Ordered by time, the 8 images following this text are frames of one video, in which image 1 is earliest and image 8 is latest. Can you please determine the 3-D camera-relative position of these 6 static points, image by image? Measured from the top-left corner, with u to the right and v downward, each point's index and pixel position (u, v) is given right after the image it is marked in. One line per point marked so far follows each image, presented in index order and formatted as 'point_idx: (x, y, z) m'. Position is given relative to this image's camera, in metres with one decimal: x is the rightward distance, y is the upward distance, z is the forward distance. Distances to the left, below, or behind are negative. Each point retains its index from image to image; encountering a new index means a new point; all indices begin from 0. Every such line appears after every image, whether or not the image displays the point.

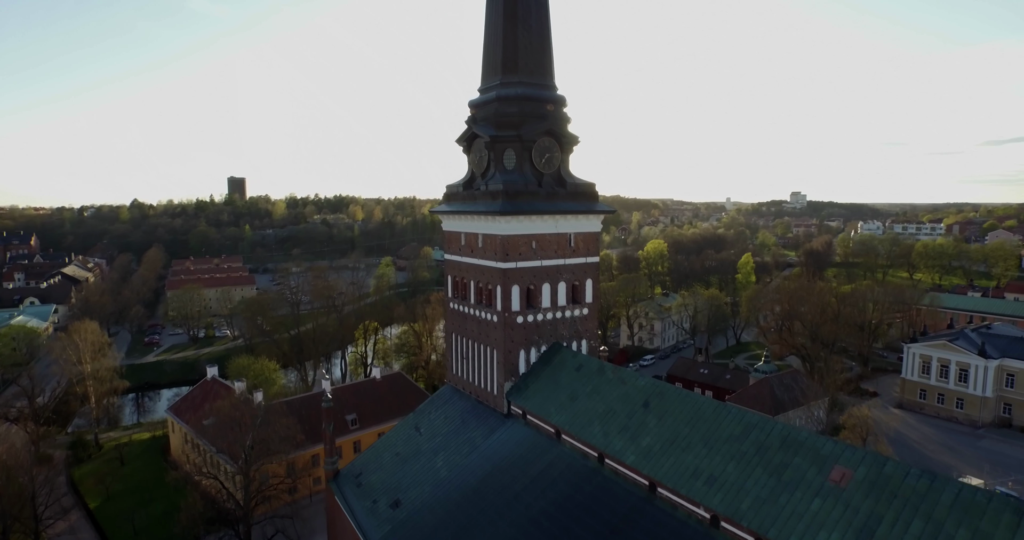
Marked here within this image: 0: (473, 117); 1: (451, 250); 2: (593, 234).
0: (-1.1, +4.2, +16.9) m
1: (-1.8, +0.6, +17.7) m
2: (+2.2, +1.0, +16.8) m
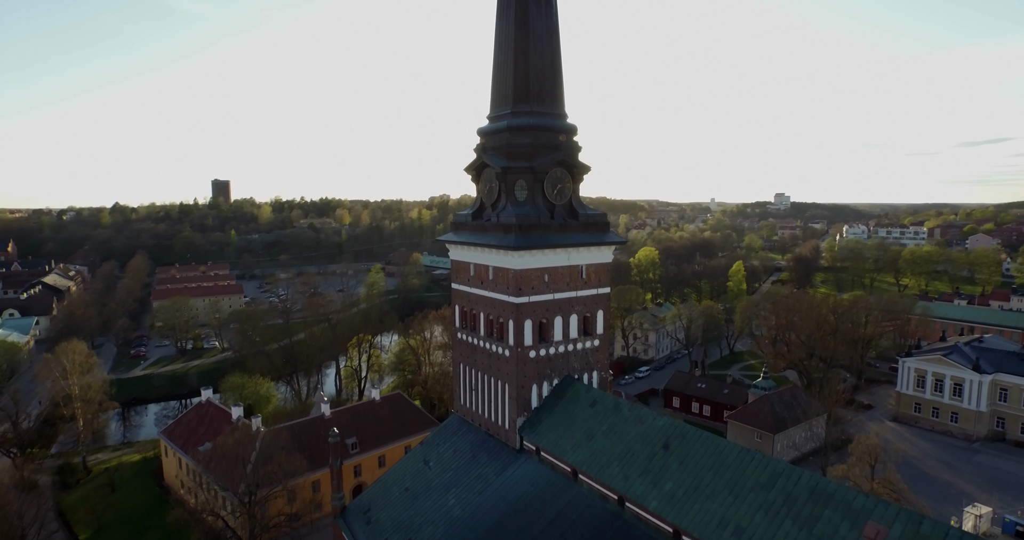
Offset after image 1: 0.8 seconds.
0: (-0.8, +3.4, +16.7) m
1: (-1.5, -0.3, +17.5) m
2: (+2.4, +0.1, +16.6) m
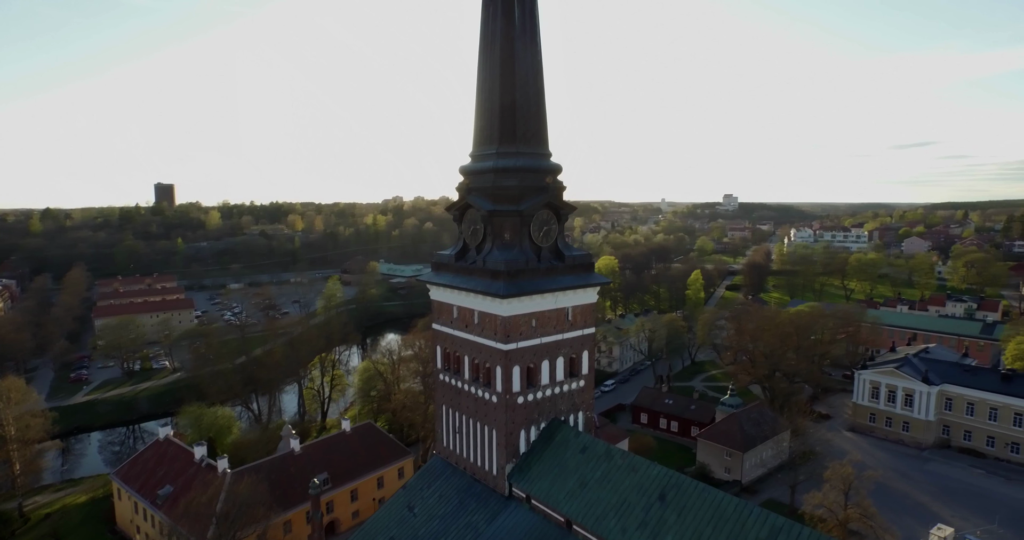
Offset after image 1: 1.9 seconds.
0: (-1.2, +2.2, +16.4) m
1: (-2.0, -1.4, +17.1) m
2: (+2.0, -1.0, +16.5) m
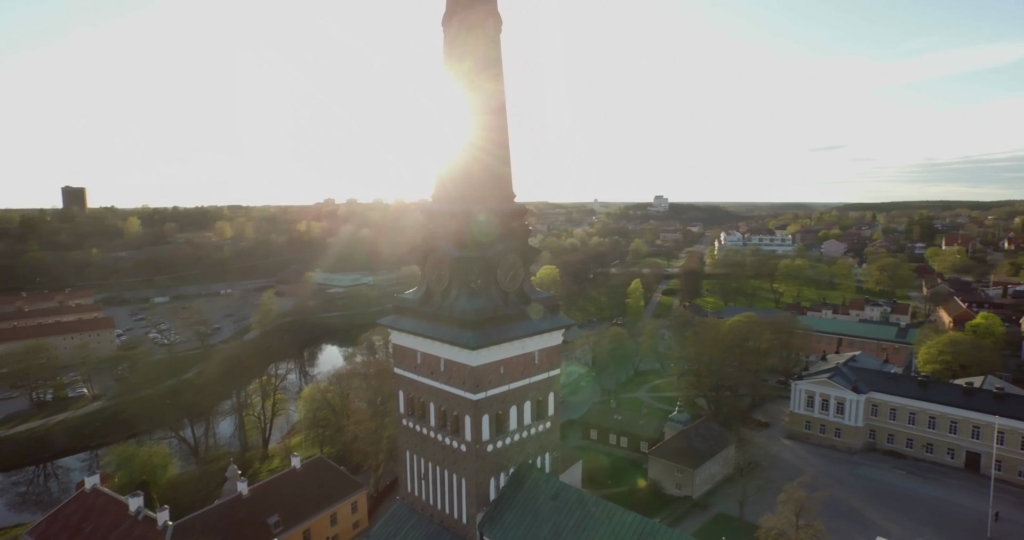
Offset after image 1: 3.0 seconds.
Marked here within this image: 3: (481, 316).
0: (-2.2, +1.1, +16.0) m
1: (-2.9, -2.6, +16.7) m
2: (+1.1, -2.1, +16.5) m
3: (-0.7, -1.1, +14.7) m
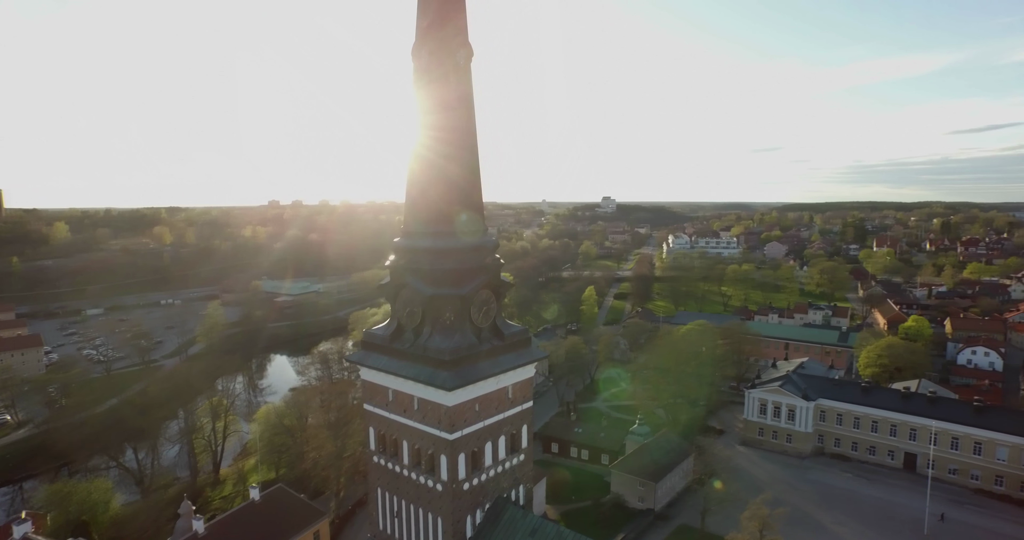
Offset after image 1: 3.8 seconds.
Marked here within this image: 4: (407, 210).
0: (-2.9, +0.2, +15.7) m
1: (-3.6, -3.5, +16.3) m
2: (+0.4, -2.9, +16.5) m
3: (-1.3, -2.0, +14.5) m
4: (-2.7, +1.5, +15.9) m
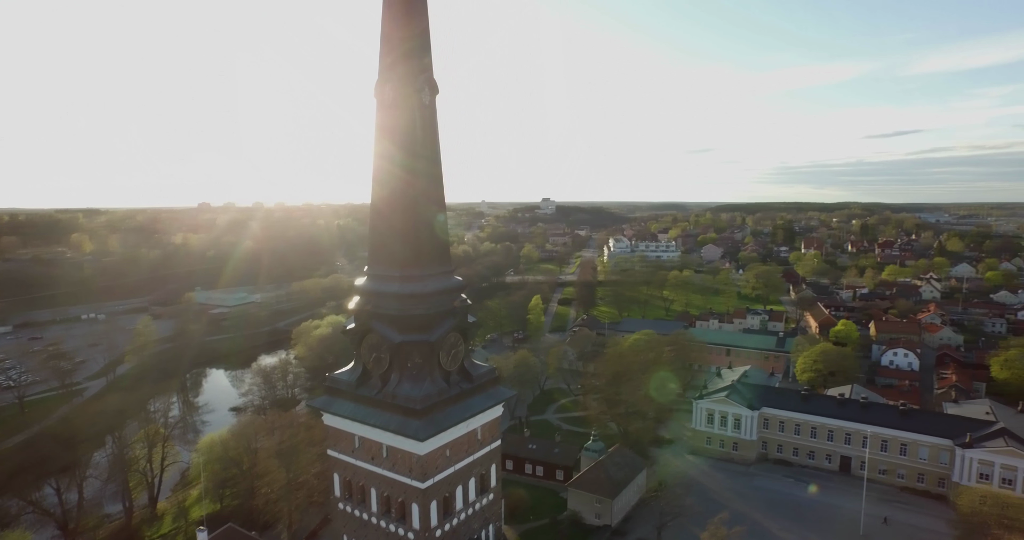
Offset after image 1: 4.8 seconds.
0: (-3.6, -0.9, +15.3) m
1: (-4.4, -4.6, +15.9) m
2: (-0.4, -4.0, +16.4) m
3: (-2.0, -3.0, +14.3) m
4: (-3.5, +0.5, +15.5) m
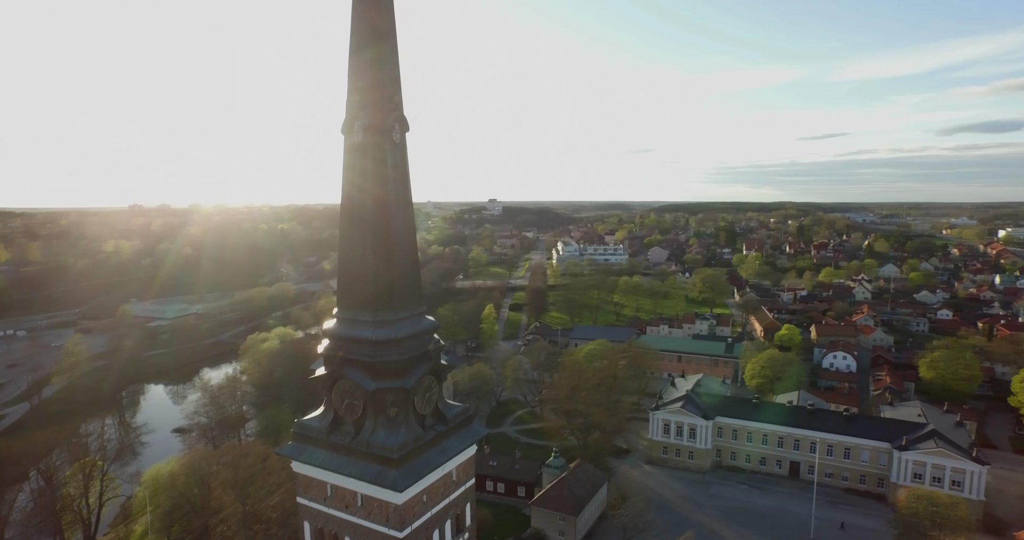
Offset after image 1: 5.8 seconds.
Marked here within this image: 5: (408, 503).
0: (-4.2, -2.0, +14.9) m
1: (-5.0, -5.6, +15.4) m
2: (-1.1, -5.0, +16.3) m
3: (-2.4, -4.1, +14.0) m
4: (-4.1, -0.6, +15.1) m
5: (-2.4, -5.3, +14.2) m
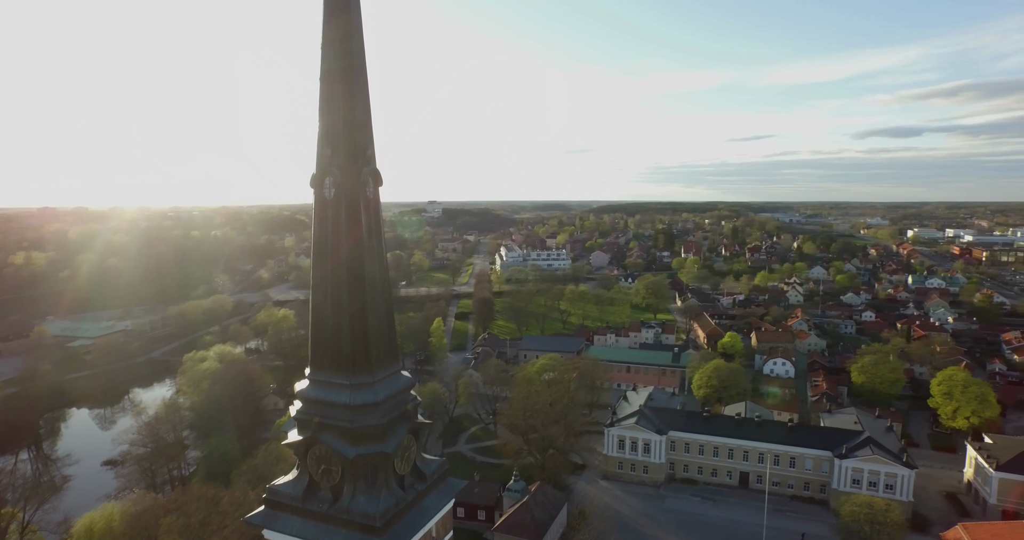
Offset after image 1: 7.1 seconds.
0: (-4.7, -3.3, +14.4) m
1: (-5.4, -7.0, +14.8) m
2: (-1.6, -6.3, +16.1) m
3: (-2.8, -5.4, +13.7) m
4: (-4.6, -2.0, +14.6) m
5: (-2.7, -6.7, +13.9) m
